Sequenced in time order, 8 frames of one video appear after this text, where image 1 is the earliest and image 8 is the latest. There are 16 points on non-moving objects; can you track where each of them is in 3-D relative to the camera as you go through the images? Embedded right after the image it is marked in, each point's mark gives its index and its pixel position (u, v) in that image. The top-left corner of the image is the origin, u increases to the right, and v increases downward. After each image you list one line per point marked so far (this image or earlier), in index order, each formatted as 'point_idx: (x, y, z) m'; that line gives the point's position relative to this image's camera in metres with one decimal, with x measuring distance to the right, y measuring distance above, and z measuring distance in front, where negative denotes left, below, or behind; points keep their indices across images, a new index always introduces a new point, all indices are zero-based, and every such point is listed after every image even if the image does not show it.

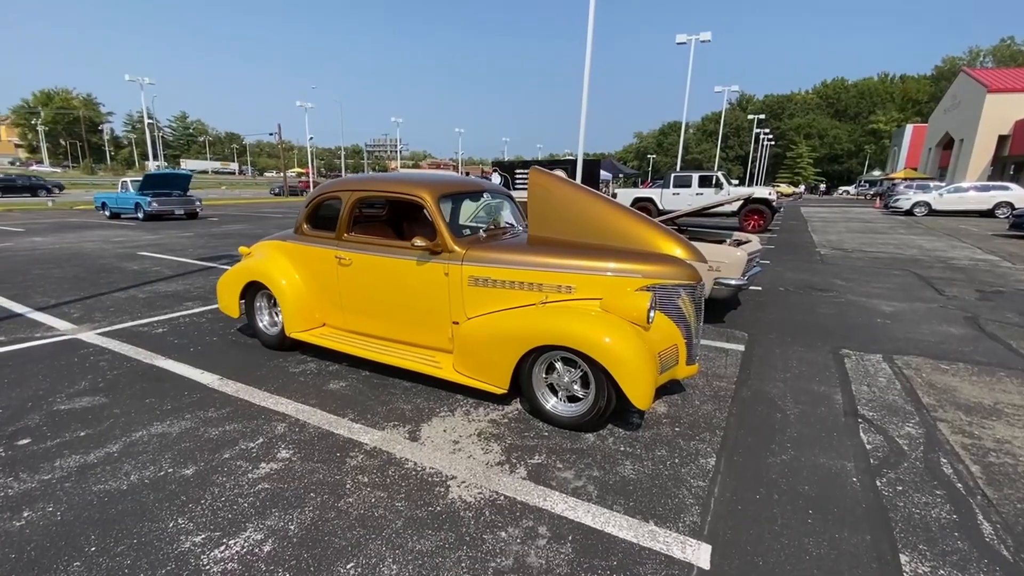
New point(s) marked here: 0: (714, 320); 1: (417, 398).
0: (+2.4, -0.4, +5.8) m
1: (-0.7, -0.9, +3.7) m
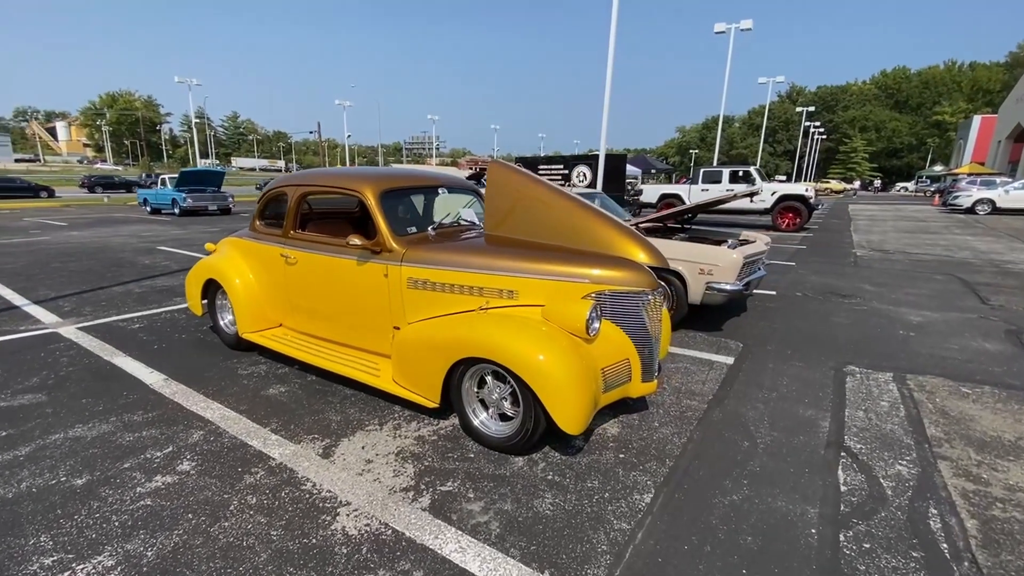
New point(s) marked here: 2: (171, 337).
0: (+2.2, -0.4, +5.3) m
1: (-1.2, -0.9, +3.5) m
2: (-3.7, -0.5, +5.1) m
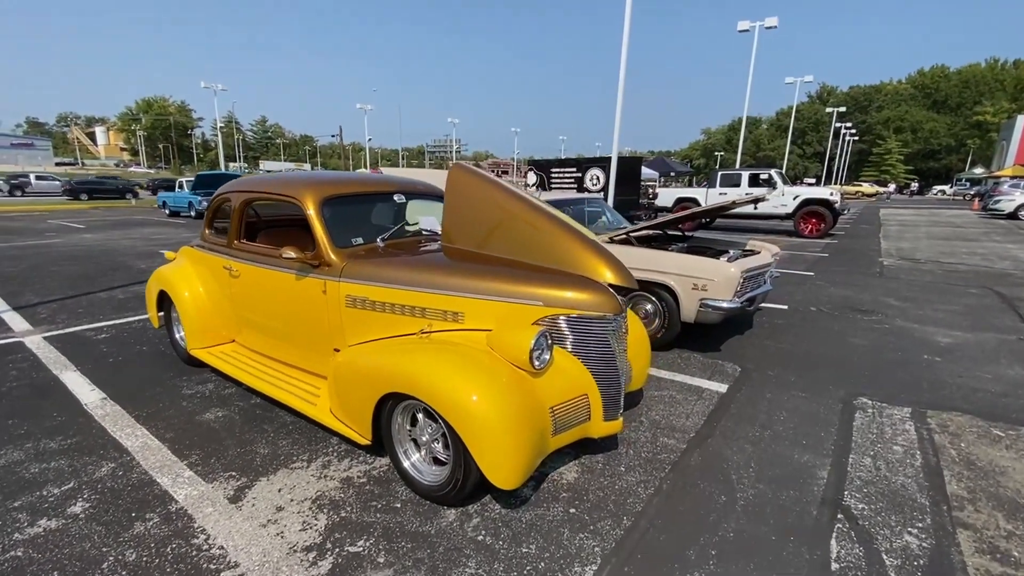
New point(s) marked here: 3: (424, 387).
0: (+1.9, -0.6, +4.8) m
1: (-1.5, -1.0, +3.1) m
2: (-3.9, -0.6, +4.9) m
3: (-0.4, -0.5, +2.4) m
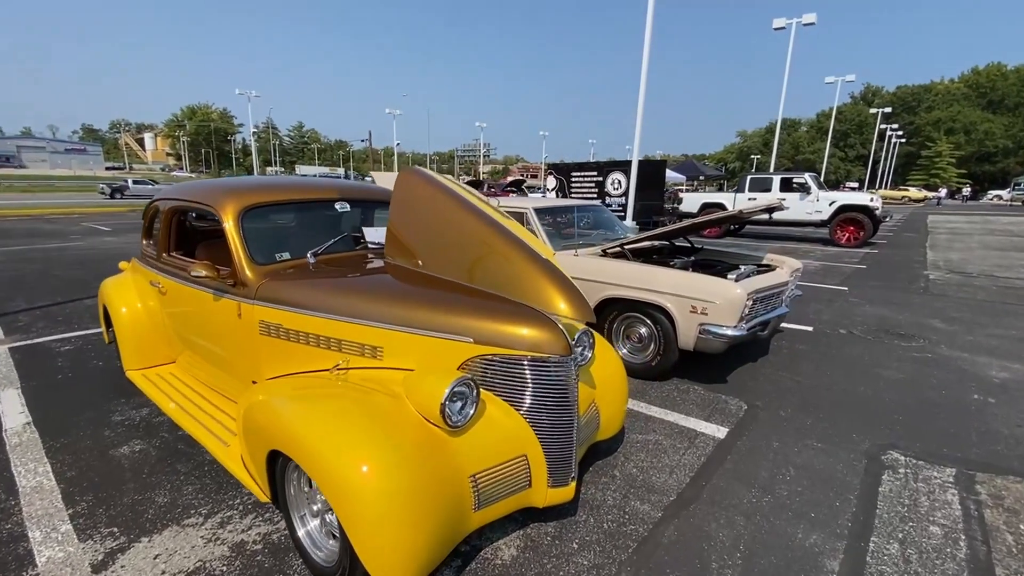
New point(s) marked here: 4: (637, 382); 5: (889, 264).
0: (+1.7, -0.8, +4.1) m
1: (-1.8, -1.1, +2.7) m
2: (-4.1, -0.7, +4.6) m
3: (-0.8, -0.6, +1.9) m
4: (+1.1, -0.8, +4.1) m
5: (+8.6, +0.5, +10.9) m
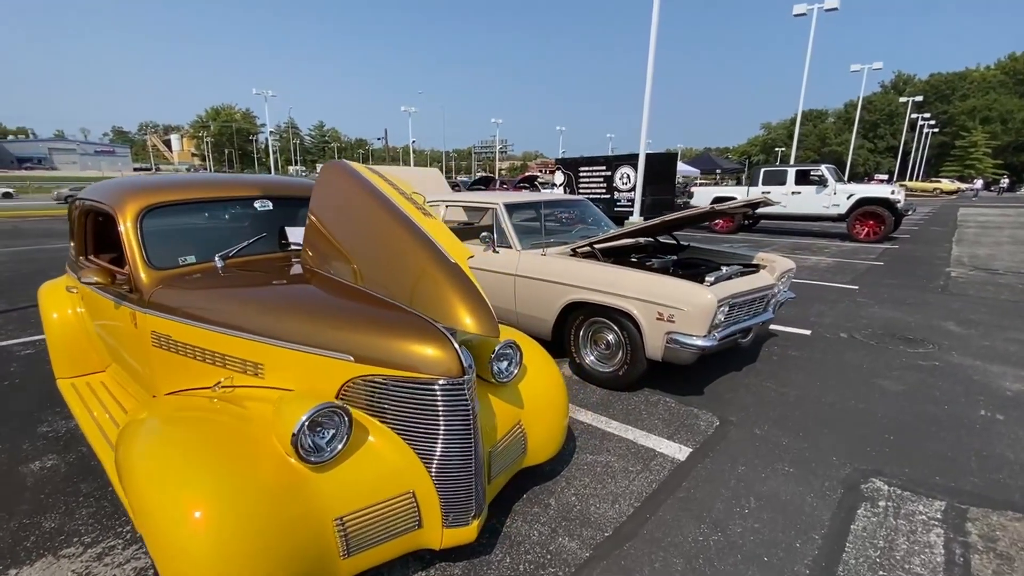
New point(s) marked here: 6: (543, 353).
0: (+1.3, -0.8, +3.8) m
1: (-2.2, -1.1, +2.5) m
2: (-4.4, -0.8, +4.5) m
3: (-1.2, -0.7, +1.7) m
4: (+0.7, -0.8, +3.8) m
5: (+8.5, +0.6, +10.3) m
6: (+0.2, -0.4, +2.7) m
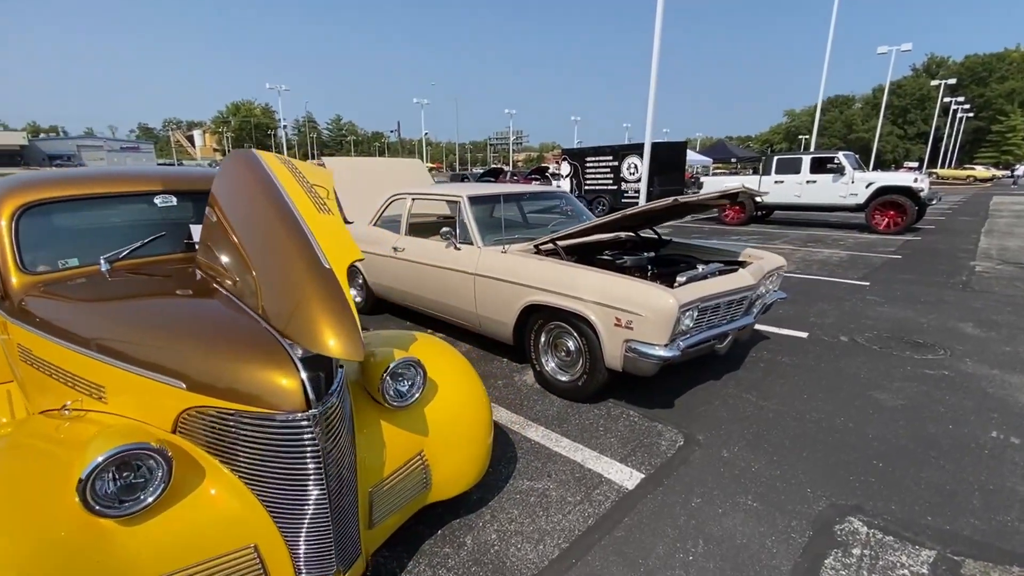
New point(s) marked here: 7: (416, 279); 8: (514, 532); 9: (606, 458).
0: (+1.0, -0.8, +3.4) m
1: (-2.6, -1.2, +2.3) m
2: (-4.8, -0.8, +4.3) m
3: (-1.7, -0.7, +1.4) m
4: (+0.4, -0.8, +3.4) m
5: (+8.4, +0.7, +9.6) m
6: (-0.2, -0.4, +2.4) m
7: (-0.9, +0.1, +4.7) m
8: (0.0, -1.1, +2.3) m
9: (+0.6, -1.0, +2.8) m
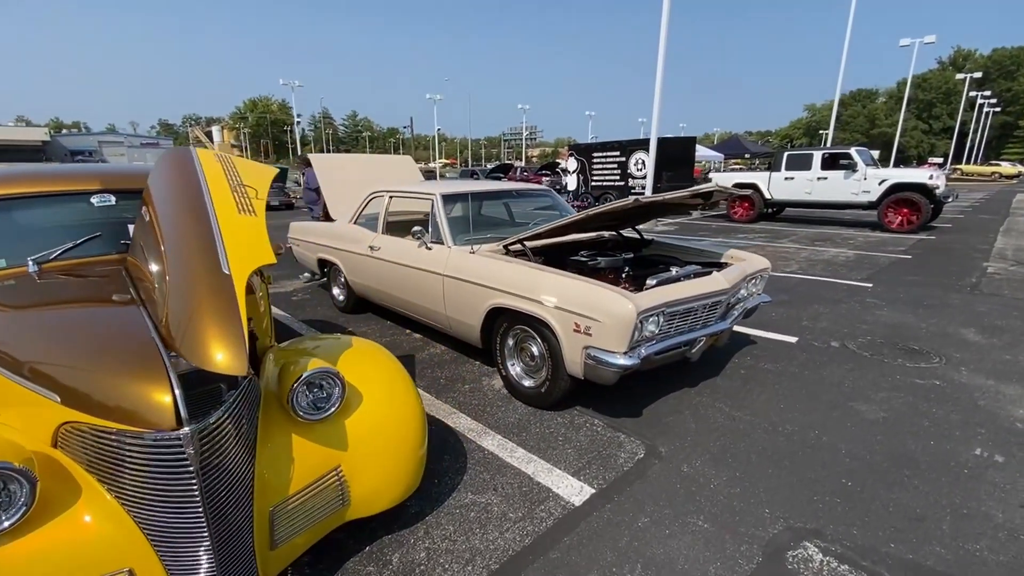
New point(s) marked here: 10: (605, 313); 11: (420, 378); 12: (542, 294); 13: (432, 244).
0: (+0.7, -0.8, +3.3) m
1: (-2.9, -1.2, +2.2) m
2: (-5.0, -0.7, +4.4) m
3: (-2.0, -0.7, +1.3) m
4: (+0.1, -0.9, +3.3) m
5: (+8.3, +0.7, +9.2) m
6: (-0.5, -0.4, +2.2) m
7: (-1.2, +0.1, +4.6) m
8: (-0.3, -1.2, +2.1) m
9: (+0.3, -1.0, +2.7) m
10: (+0.5, -0.1, +2.8) m
11: (-0.7, -0.7, +3.9) m
12: (+0.2, 0.0, +3.1) m
13: (-0.7, +0.4, +4.1) m
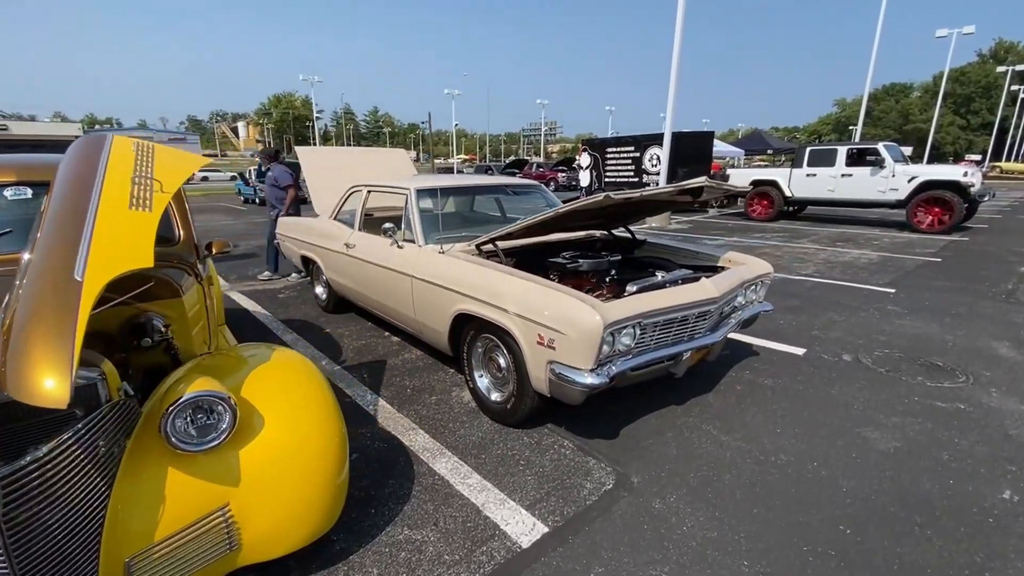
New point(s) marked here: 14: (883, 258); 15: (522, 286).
0: (+0.5, -0.9, +2.9) m
1: (-3.2, -1.2, +2.0) m
2: (-5.2, -0.7, +4.3) m
3: (-2.3, -0.8, +1.1) m
4: (-0.1, -0.9, +3.0) m
5: (+8.3, +0.6, +8.6) m
6: (-0.8, -0.5, +2.0) m
7: (-1.3, +0.1, +4.3) m
8: (-0.6, -1.2, +1.9) m
9: (0.0, -1.1, +2.4) m
10: (+0.3, -0.2, +2.4) m
11: (-1.0, -0.7, +3.6) m
12: (0.0, -0.1, +2.8) m
13: (-0.9, +0.4, +3.9) m
14: (+6.5, +0.5, +8.4) m
15: (+0.1, 0.0, +2.8) m
